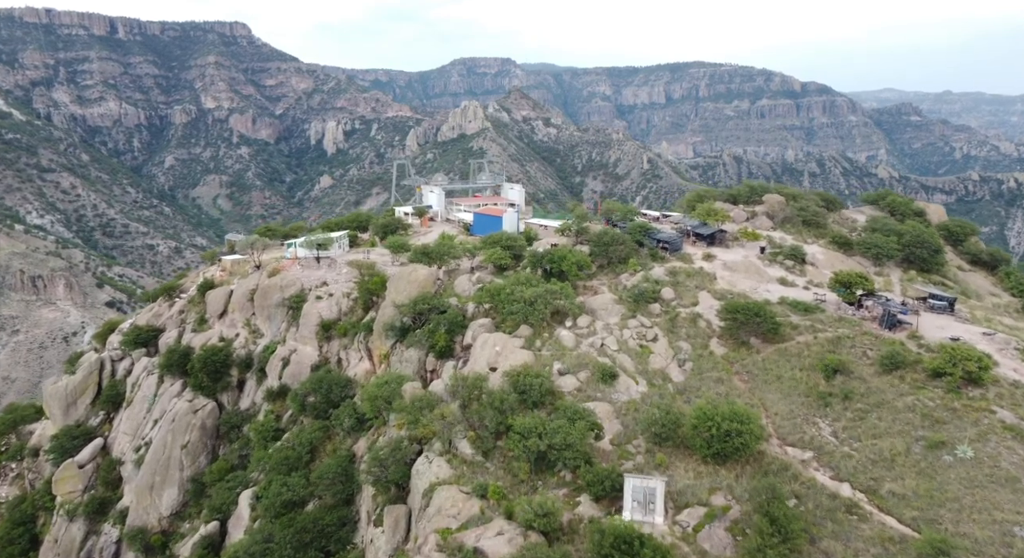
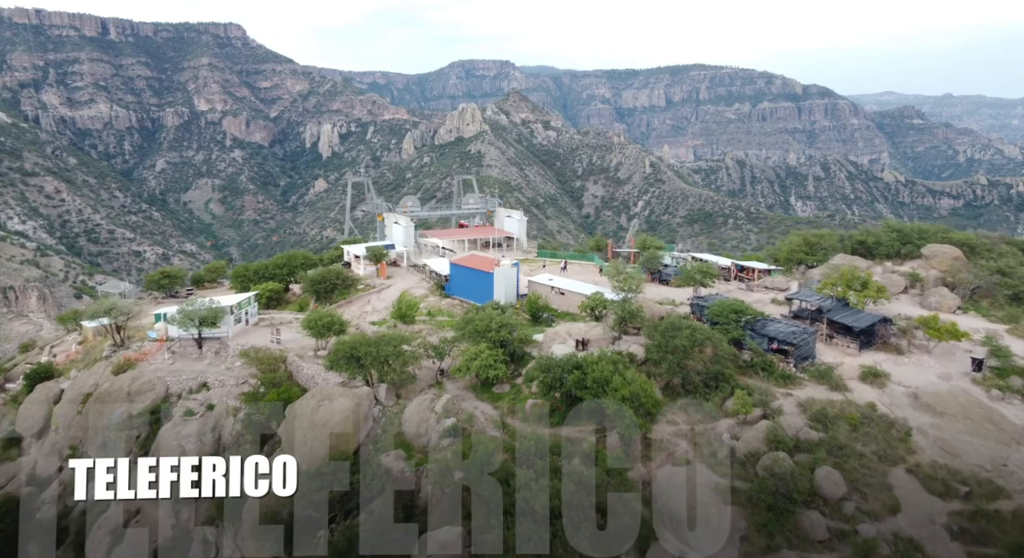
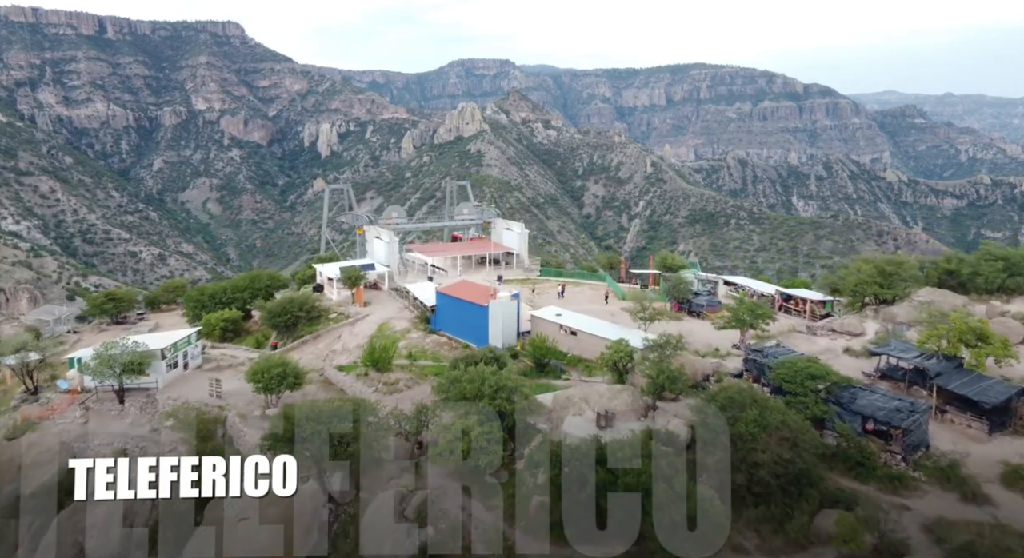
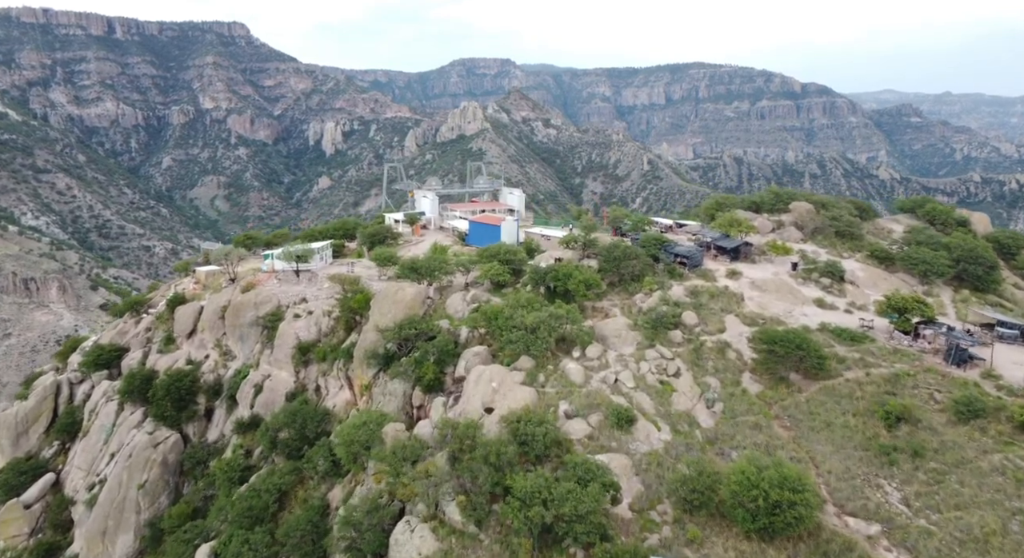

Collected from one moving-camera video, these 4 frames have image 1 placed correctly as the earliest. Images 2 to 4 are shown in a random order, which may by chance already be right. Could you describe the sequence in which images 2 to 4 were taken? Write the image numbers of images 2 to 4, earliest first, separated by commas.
4, 2, 3
